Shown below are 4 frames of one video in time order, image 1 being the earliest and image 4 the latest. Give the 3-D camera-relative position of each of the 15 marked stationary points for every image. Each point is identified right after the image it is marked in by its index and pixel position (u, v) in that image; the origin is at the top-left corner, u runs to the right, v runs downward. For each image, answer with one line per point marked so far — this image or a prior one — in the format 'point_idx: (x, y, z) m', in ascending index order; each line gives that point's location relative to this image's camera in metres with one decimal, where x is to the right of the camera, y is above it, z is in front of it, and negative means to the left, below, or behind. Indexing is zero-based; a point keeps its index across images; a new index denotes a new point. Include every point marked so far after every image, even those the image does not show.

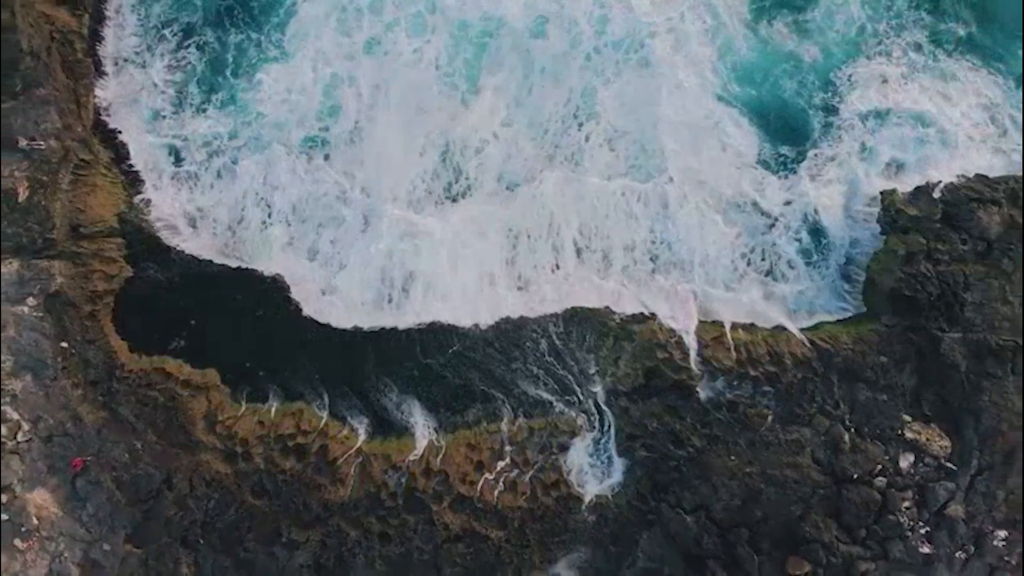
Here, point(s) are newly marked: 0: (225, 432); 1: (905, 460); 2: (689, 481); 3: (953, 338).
0: (-4.6, -2.3, +14.3) m
1: (+6.6, -2.9, +14.9) m
2: (+2.9, -3.2, +14.9) m
3: (+7.5, -0.8, +15.2) m
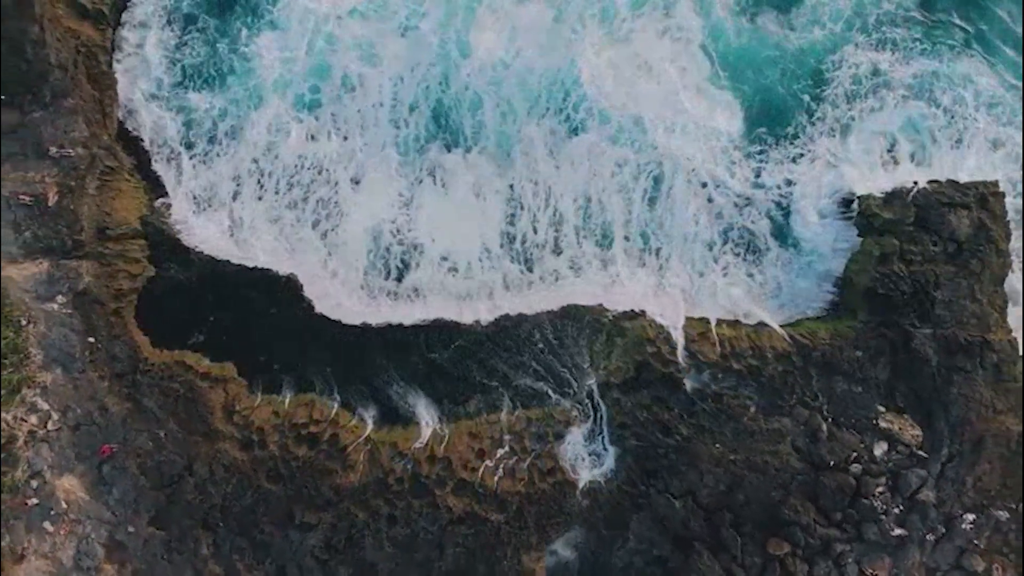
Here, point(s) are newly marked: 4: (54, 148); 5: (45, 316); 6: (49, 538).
0: (-4.6, -2.3, +15.3) m
1: (+6.5, -2.8, +15.9) m
2: (+2.9, -3.2, +15.9) m
3: (+7.5, -0.8, +16.1) m
4: (-7.8, +2.4, +15.1) m
5: (-7.8, -0.5, +14.9) m
6: (-7.7, -4.1, +14.8) m
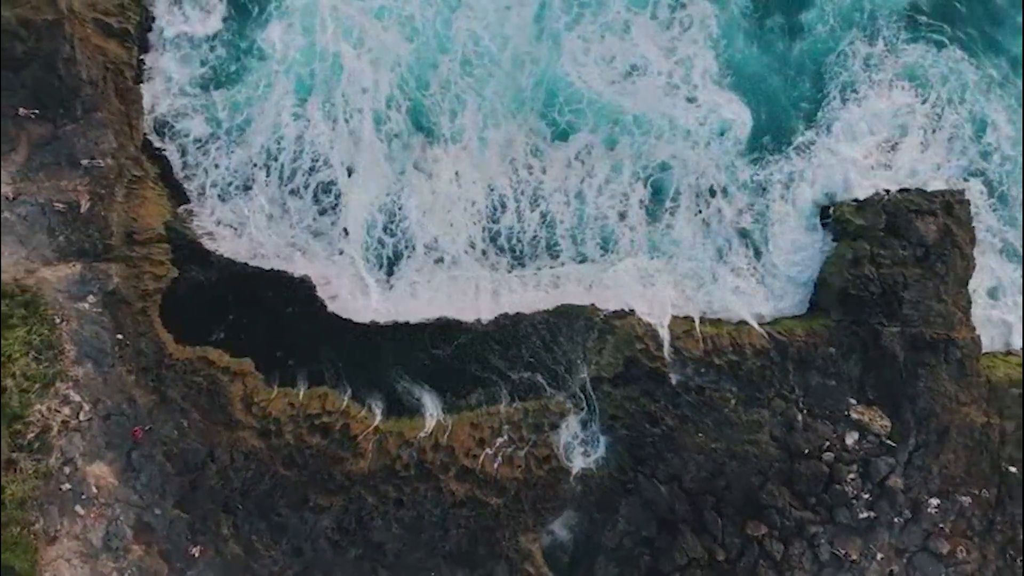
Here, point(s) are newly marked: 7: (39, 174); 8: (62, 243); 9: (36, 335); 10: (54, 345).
0: (-4.7, -2.3, +16.5) m
1: (+6.5, -2.9, +17.1) m
2: (+2.9, -3.2, +17.1) m
3: (+7.4, -0.8, +17.4) m
4: (-7.8, +2.4, +16.3) m
5: (-7.8, -0.5, +16.1) m
6: (-7.7, -4.2, +16.0) m
7: (-8.5, +2.1, +16.1) m
8: (-8.1, +0.8, +16.1) m
9: (-8.4, -0.8, +15.8) m
10: (-8.2, -1.0, +15.9) m
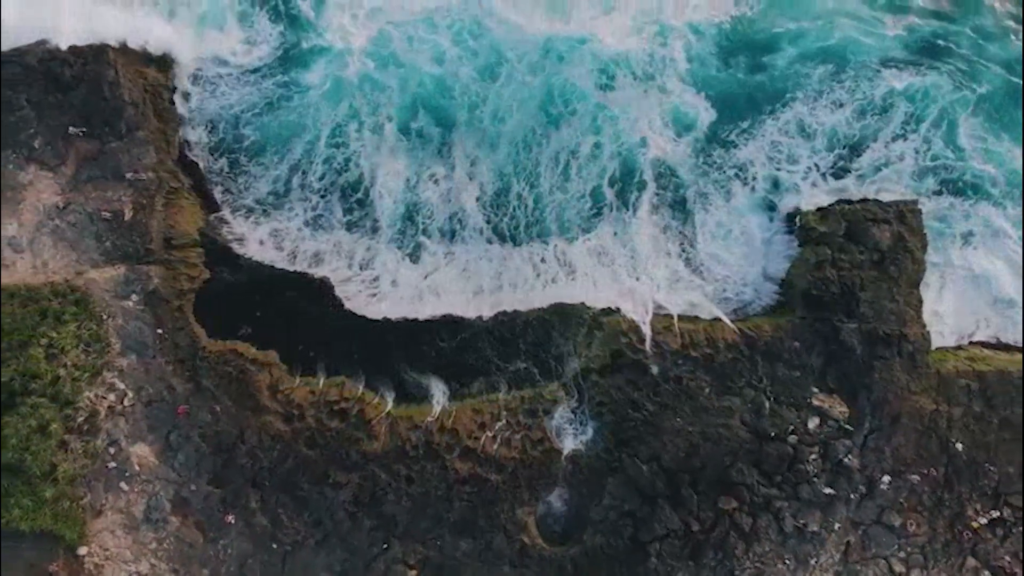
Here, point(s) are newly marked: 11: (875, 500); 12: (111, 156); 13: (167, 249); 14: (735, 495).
0: (-4.7, -2.3, +18.5) m
1: (+6.5, -2.9, +19.1) m
2: (+2.8, -3.2, +19.0) m
3: (+7.4, -0.8, +19.3) m
4: (-7.8, +2.4, +18.2) m
5: (-7.9, -0.5, +18.0) m
6: (-7.8, -4.1, +17.9) m
7: (-8.6, +2.1, +18.0) m
8: (-8.2, +0.8, +18.1) m
9: (-8.5, -0.8, +17.8) m
10: (-8.2, -1.0, +17.8) m
11: (+7.9, -4.6, +19.3) m
12: (-8.2, +2.7, +18.2) m
13: (-7.2, +0.8, +18.5) m
14: (+4.7, -4.4, +18.9) m
